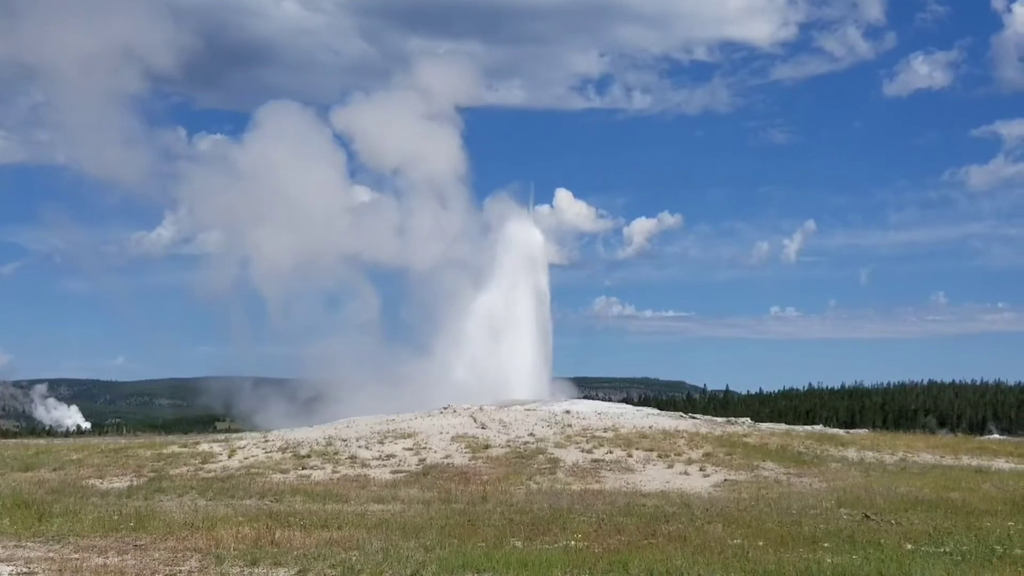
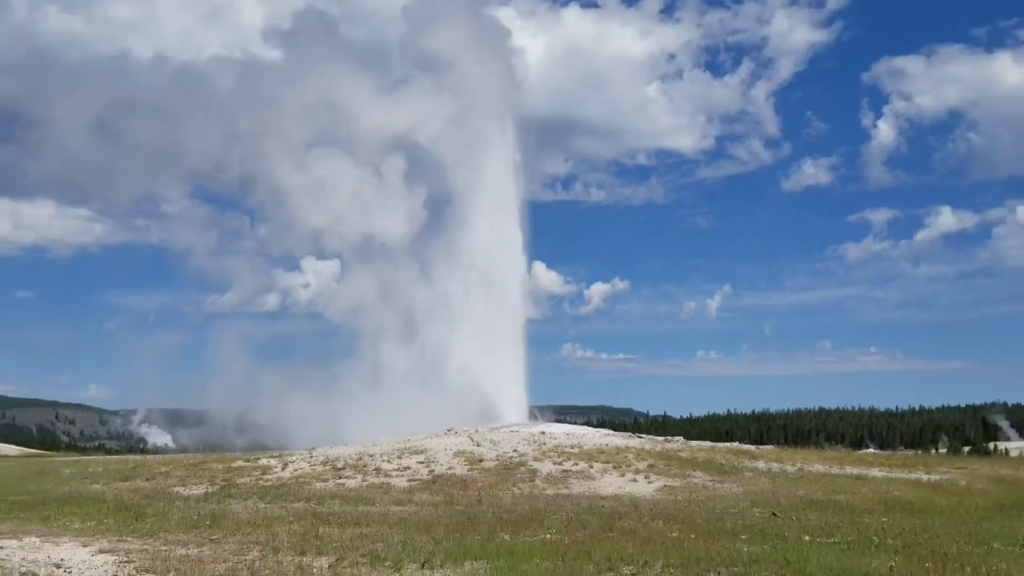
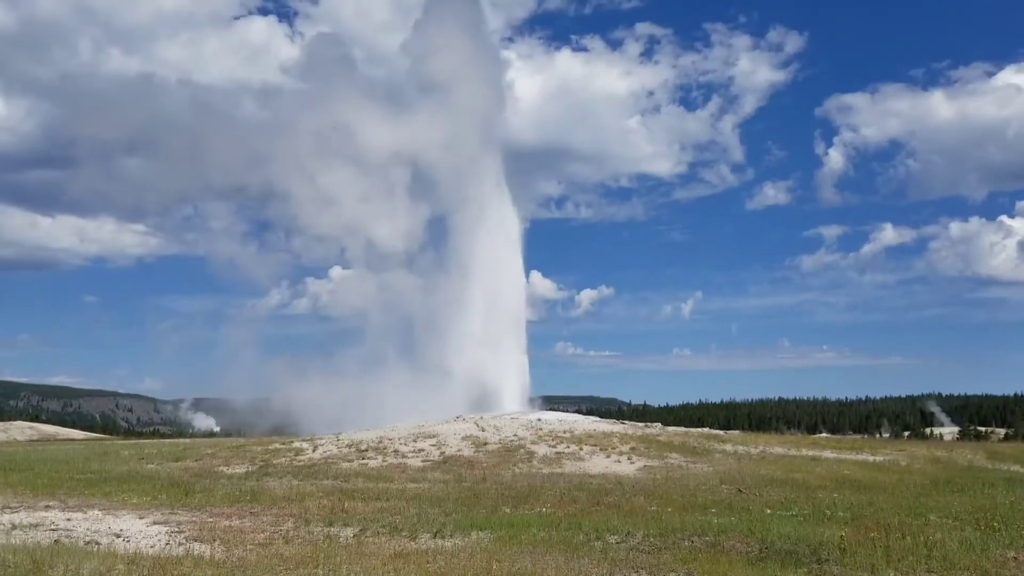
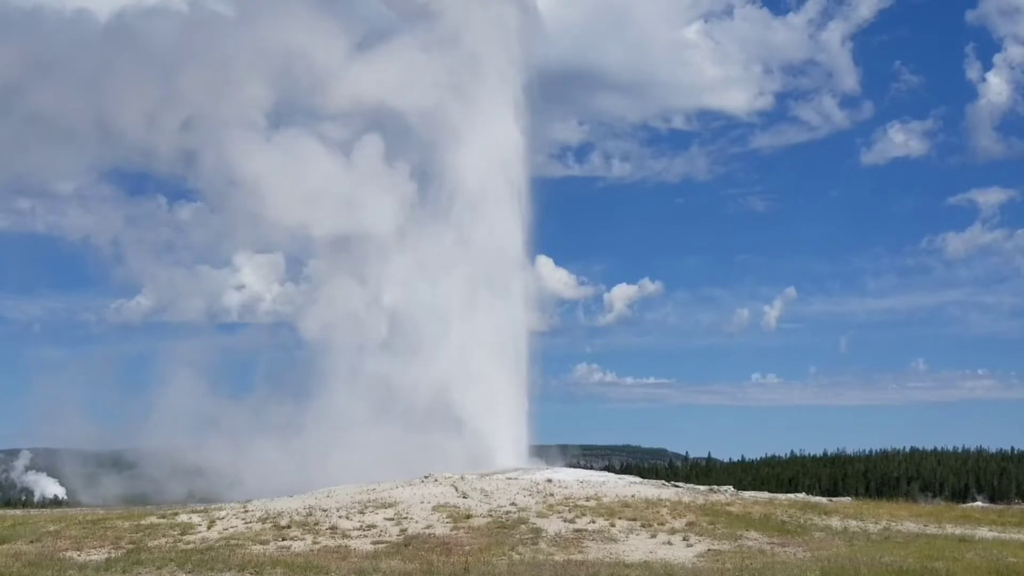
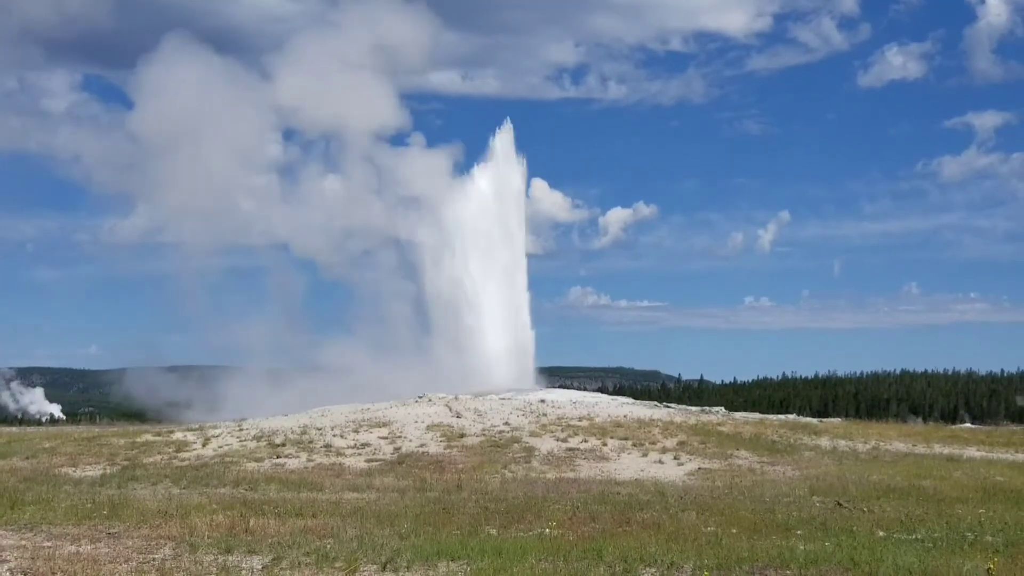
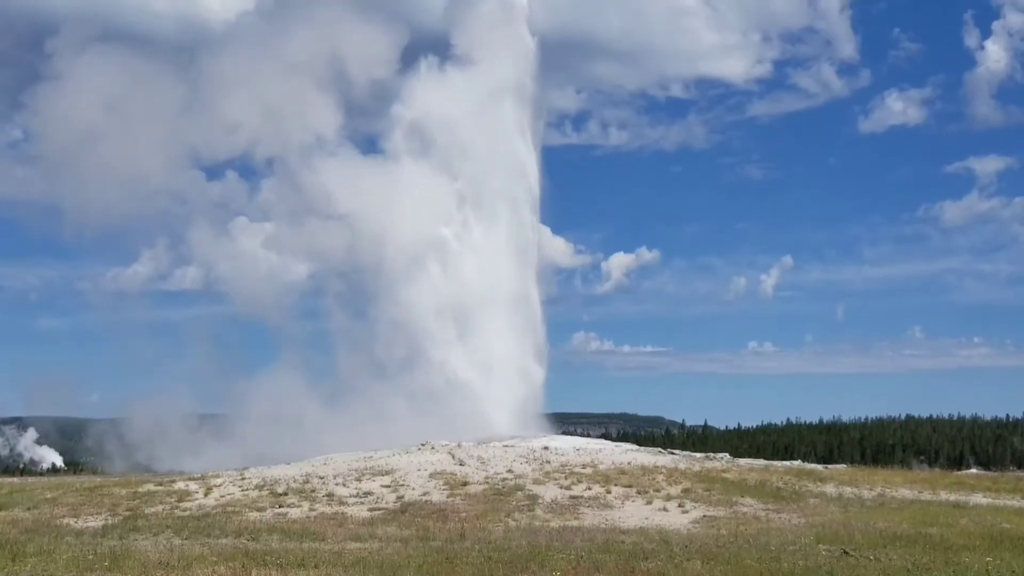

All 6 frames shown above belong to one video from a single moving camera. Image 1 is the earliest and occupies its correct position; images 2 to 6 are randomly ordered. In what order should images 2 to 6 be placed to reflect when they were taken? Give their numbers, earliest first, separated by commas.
5, 6, 4, 2, 3
